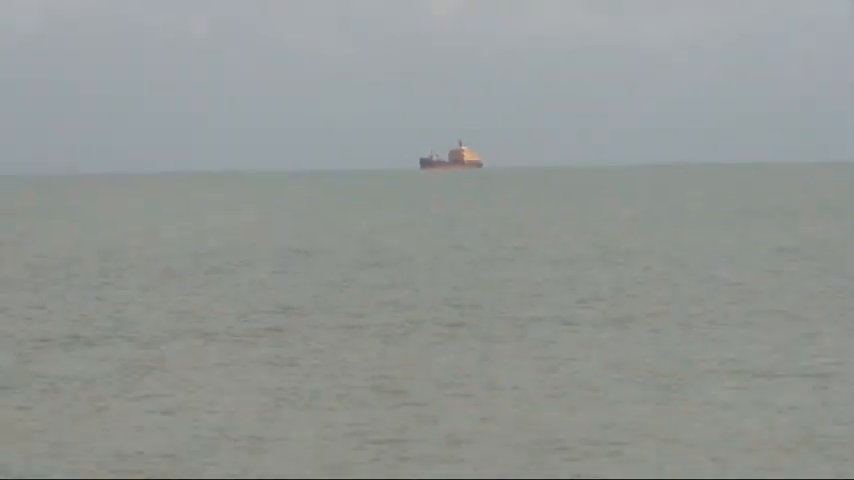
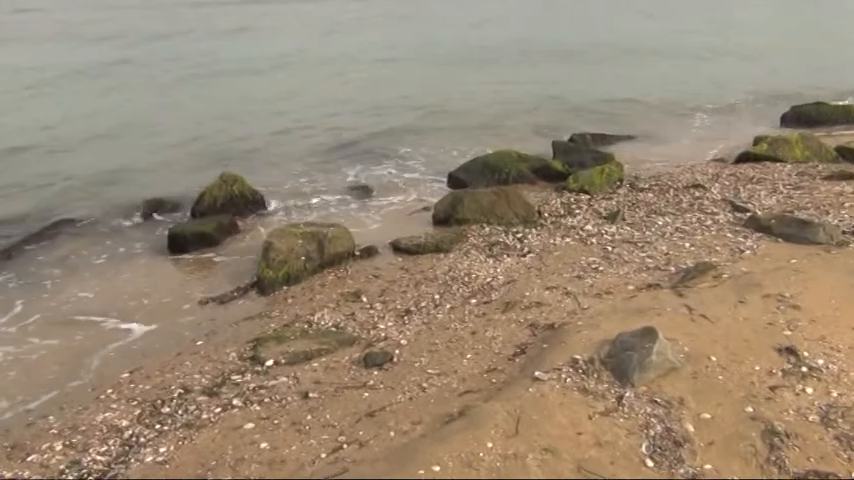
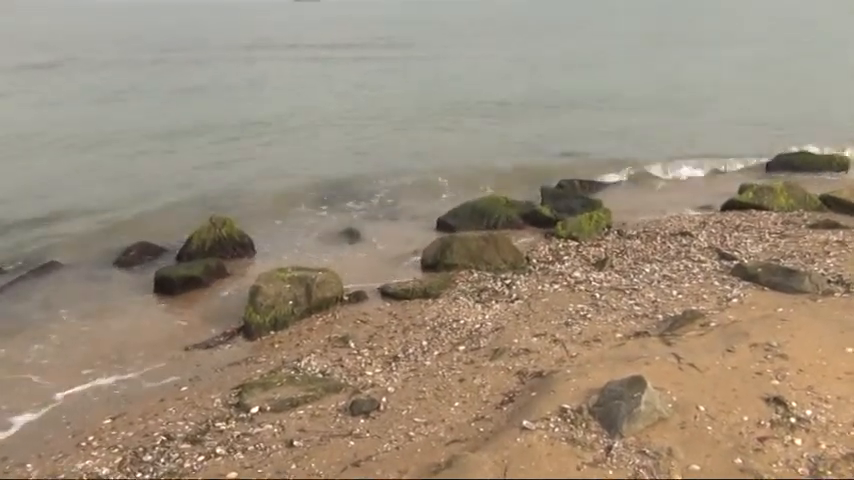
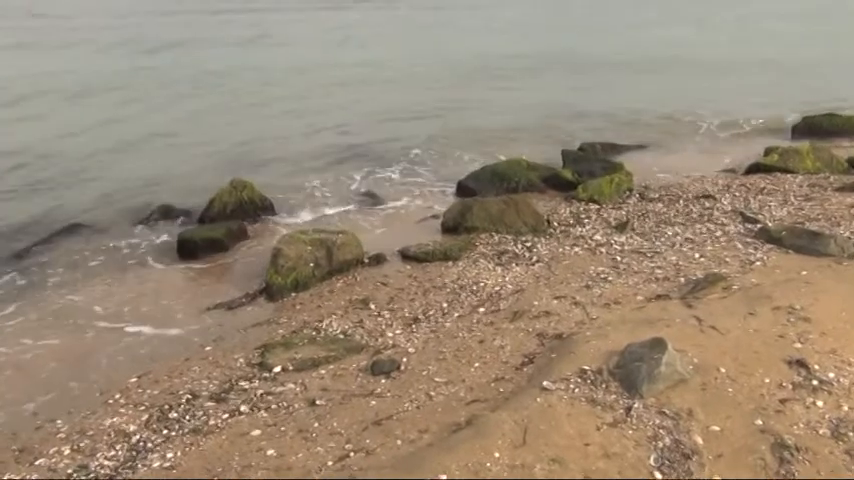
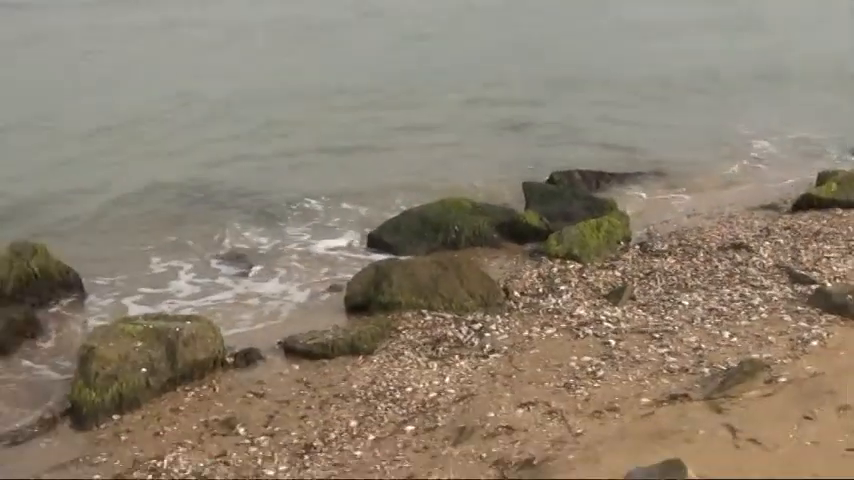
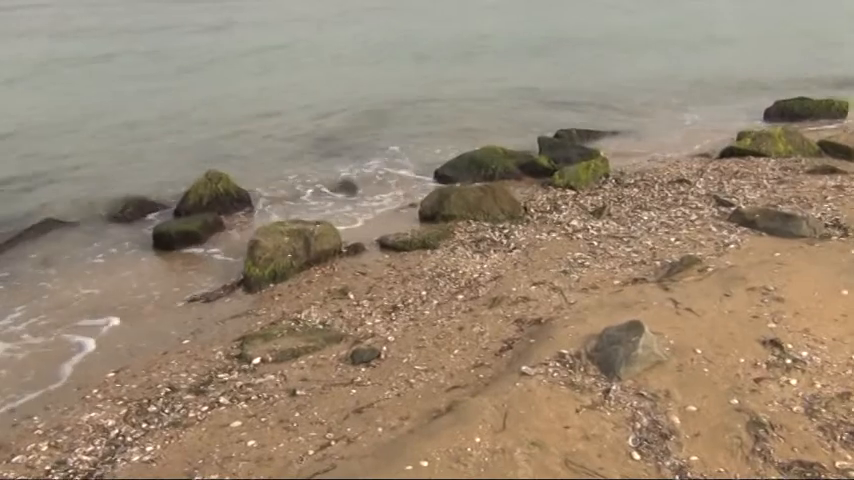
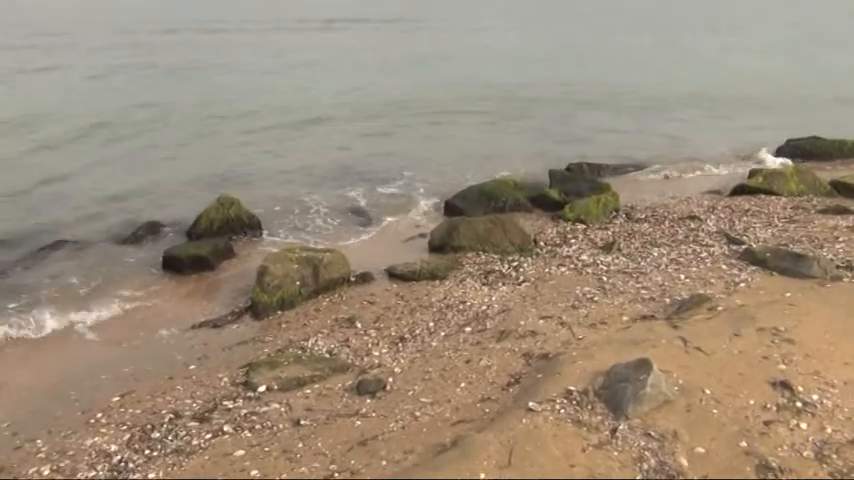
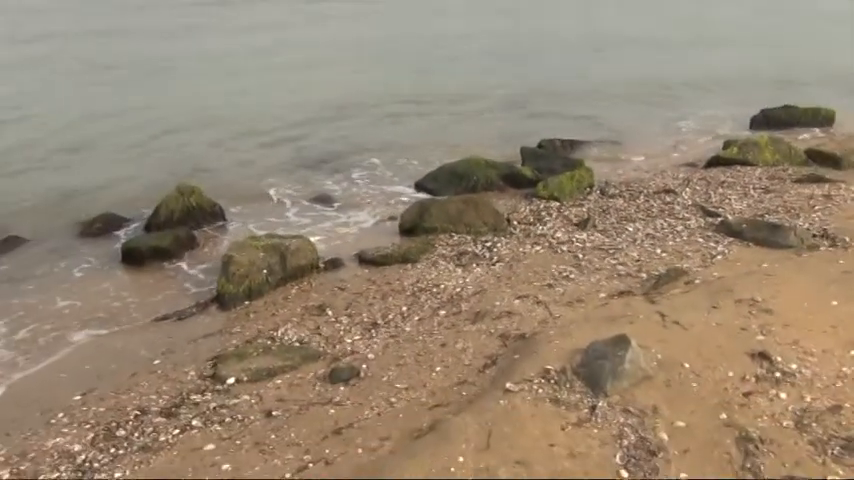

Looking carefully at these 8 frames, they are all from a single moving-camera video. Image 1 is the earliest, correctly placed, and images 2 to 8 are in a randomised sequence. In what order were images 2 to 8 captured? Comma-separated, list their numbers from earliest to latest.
5, 8, 6, 2, 4, 7, 3
